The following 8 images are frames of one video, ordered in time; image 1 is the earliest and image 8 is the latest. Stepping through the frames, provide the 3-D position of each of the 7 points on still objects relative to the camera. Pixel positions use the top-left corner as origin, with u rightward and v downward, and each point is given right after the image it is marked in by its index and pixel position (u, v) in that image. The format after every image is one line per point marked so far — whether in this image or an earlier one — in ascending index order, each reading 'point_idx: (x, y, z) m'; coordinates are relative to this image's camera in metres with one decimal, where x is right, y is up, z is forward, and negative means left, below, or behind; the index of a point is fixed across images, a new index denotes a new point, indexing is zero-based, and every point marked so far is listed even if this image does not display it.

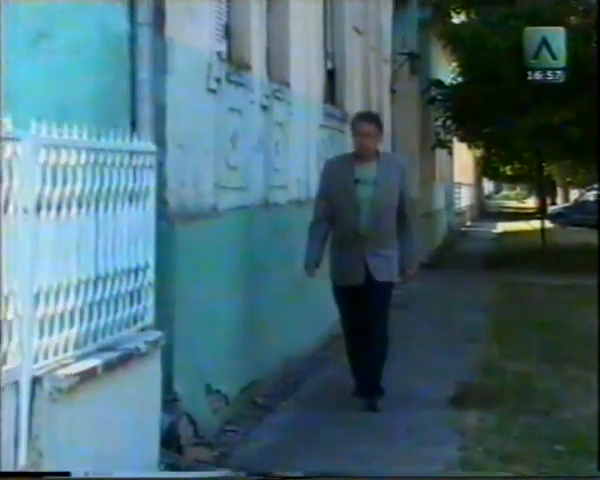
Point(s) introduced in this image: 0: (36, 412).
0: (-0.6, -0.4, +3.6) m
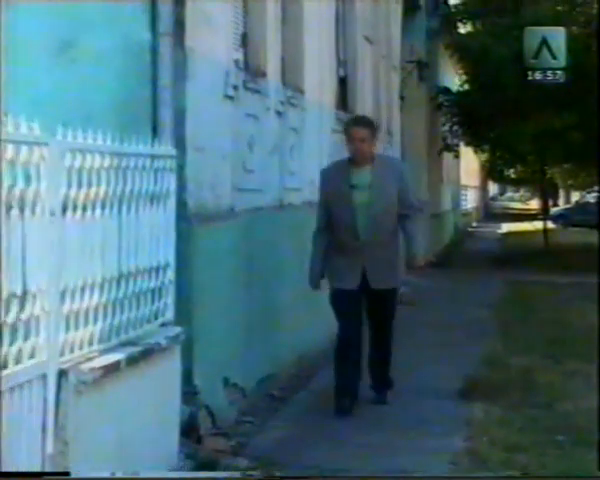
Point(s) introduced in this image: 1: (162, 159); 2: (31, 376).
0: (-0.6, -0.4, +3.8) m
1: (-0.4, +0.2, +4.3) m
2: (-0.6, -0.3, +3.6) m
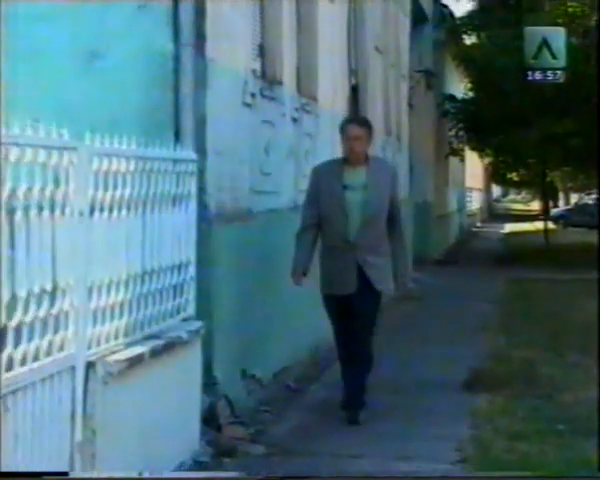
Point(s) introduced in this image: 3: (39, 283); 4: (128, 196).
0: (-0.5, -0.4, +4.0) m
1: (-0.3, +0.2, +4.6) m
2: (-0.6, -0.3, +3.8) m
3: (-0.6, -0.1, +3.8) m
4: (-0.5, +0.1, +4.3) m
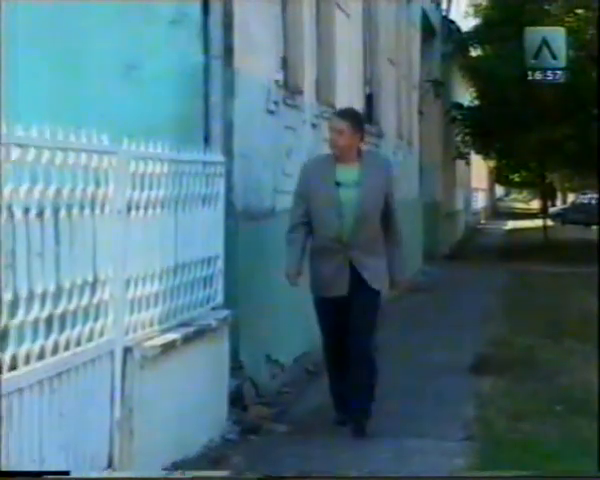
0: (-0.5, -0.4, +4.4) m
1: (-0.3, +0.2, +4.9) m
2: (-0.5, -0.3, +4.2) m
3: (-0.6, -0.1, +4.2) m
4: (-0.4, +0.1, +4.7) m
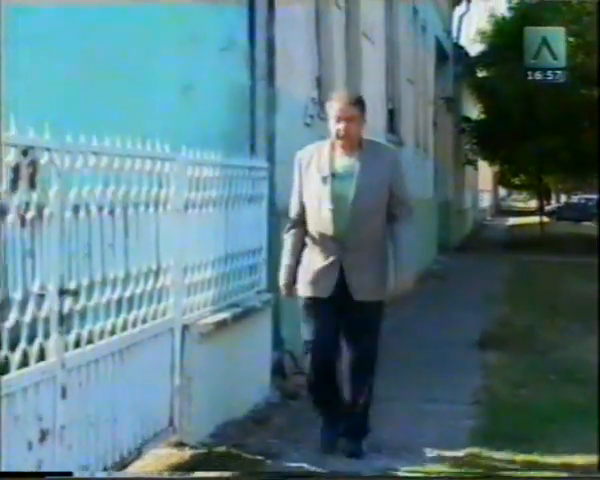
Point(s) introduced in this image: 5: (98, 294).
0: (-0.4, -0.4, +5.2) m
1: (-0.2, +0.3, +5.7) m
2: (-0.4, -0.3, +5.0) m
3: (-0.5, -0.1, +5.0) m
4: (-0.3, +0.2, +5.5) m
5: (-0.6, -0.2, +5.1) m
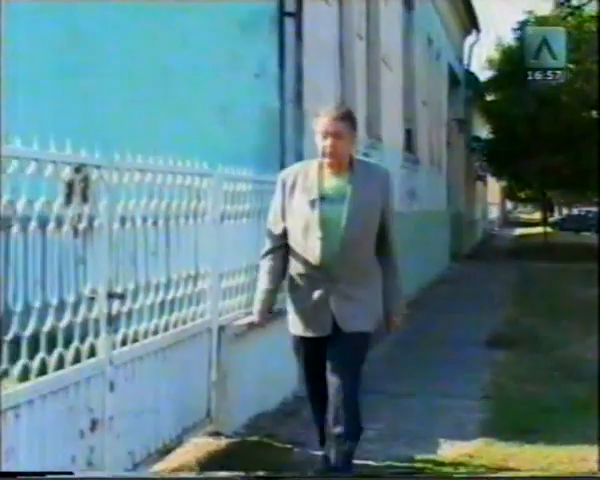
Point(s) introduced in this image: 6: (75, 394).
0: (-0.3, -0.4, +5.7) m
1: (-0.1, +0.2, +6.3) m
2: (-0.3, -0.3, +5.6) m
3: (-0.4, -0.1, +5.6) m
4: (-0.2, +0.1, +6.1) m
5: (-0.6, -0.2, +5.6) m
6: (-0.8, -0.5, +5.4) m
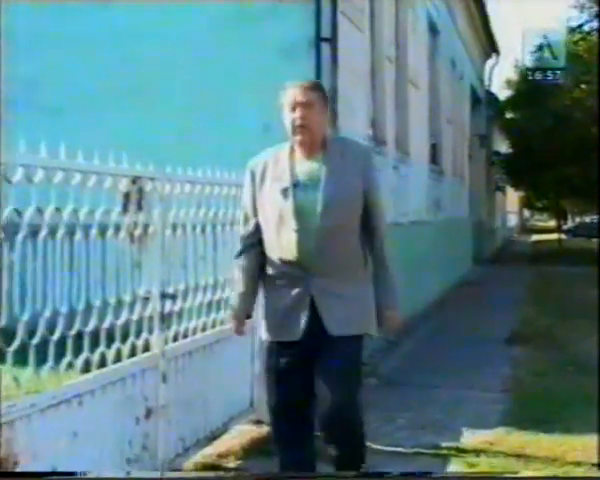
0: (-0.1, -0.4, +6.3) m
1: (+0.1, +0.2, +6.8) m
2: (-0.2, -0.3, +6.1) m
3: (-0.2, -0.1, +6.1) m
4: (-0.1, +0.1, +6.6) m
5: (-0.4, -0.2, +6.2) m
6: (-0.6, -0.5, +5.9) m
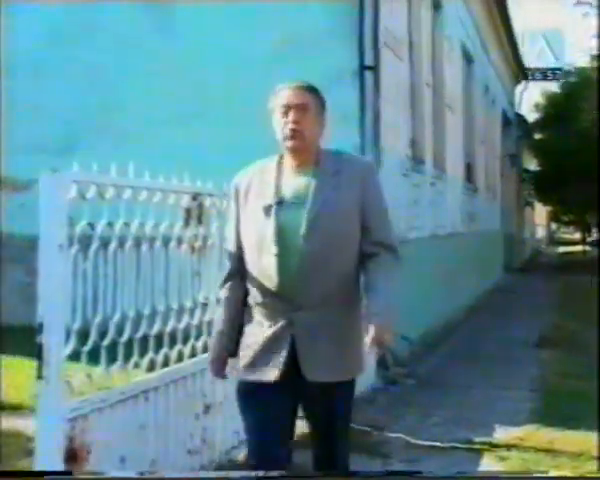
0: (+0.1, -0.5, +6.9) m
1: (+0.3, +0.1, +7.4) m
2: (0.0, -0.4, +6.7) m
3: (-0.1, -0.2, +6.7) m
4: (+0.1, 0.0, +7.2) m
5: (-0.2, -0.3, +6.8) m
6: (-0.4, -0.6, +6.5) m
